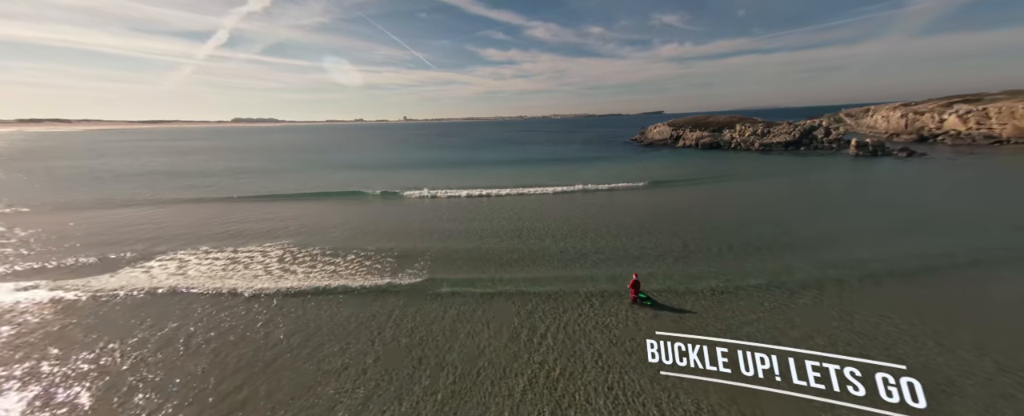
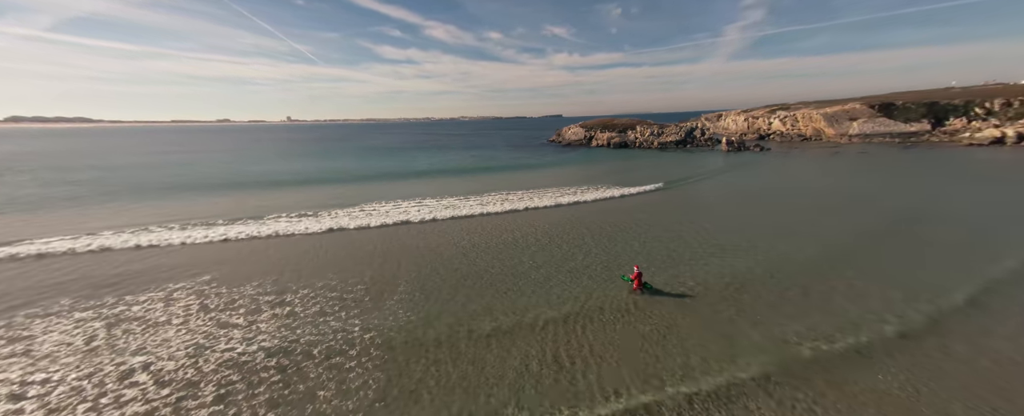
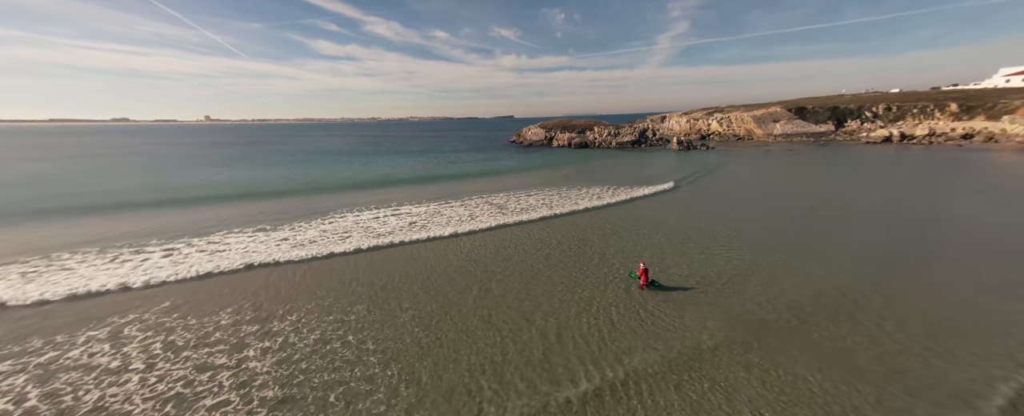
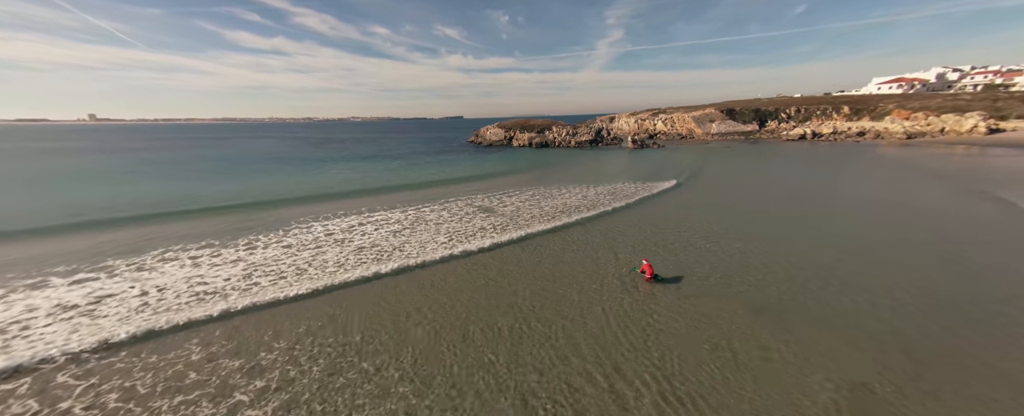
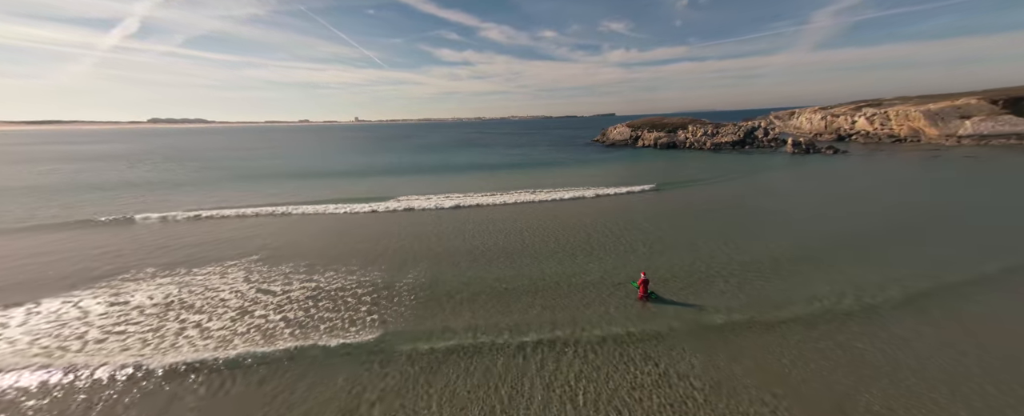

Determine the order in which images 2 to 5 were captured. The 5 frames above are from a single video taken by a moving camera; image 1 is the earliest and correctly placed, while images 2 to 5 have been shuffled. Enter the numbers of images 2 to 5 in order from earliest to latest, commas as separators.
5, 2, 3, 4
